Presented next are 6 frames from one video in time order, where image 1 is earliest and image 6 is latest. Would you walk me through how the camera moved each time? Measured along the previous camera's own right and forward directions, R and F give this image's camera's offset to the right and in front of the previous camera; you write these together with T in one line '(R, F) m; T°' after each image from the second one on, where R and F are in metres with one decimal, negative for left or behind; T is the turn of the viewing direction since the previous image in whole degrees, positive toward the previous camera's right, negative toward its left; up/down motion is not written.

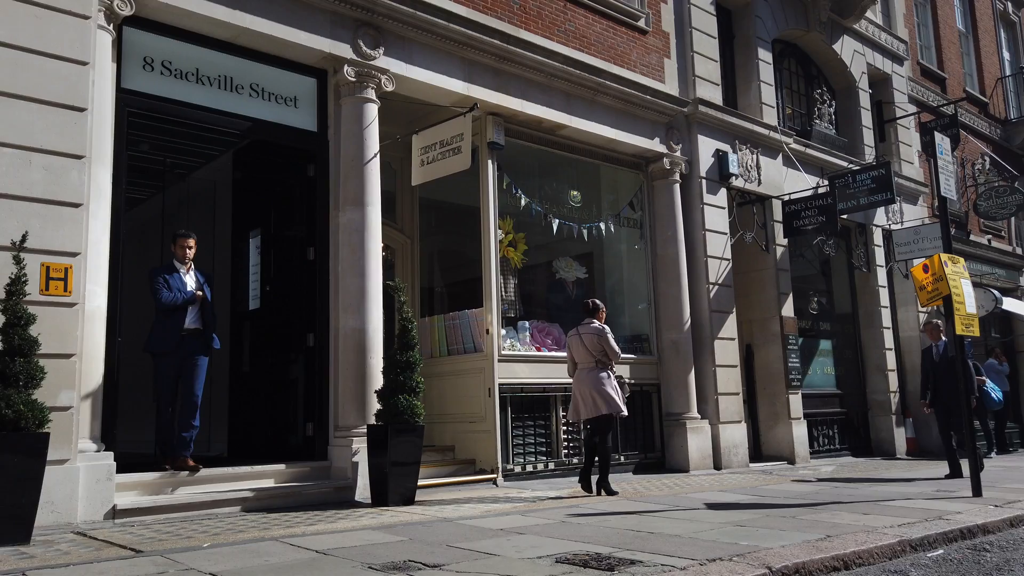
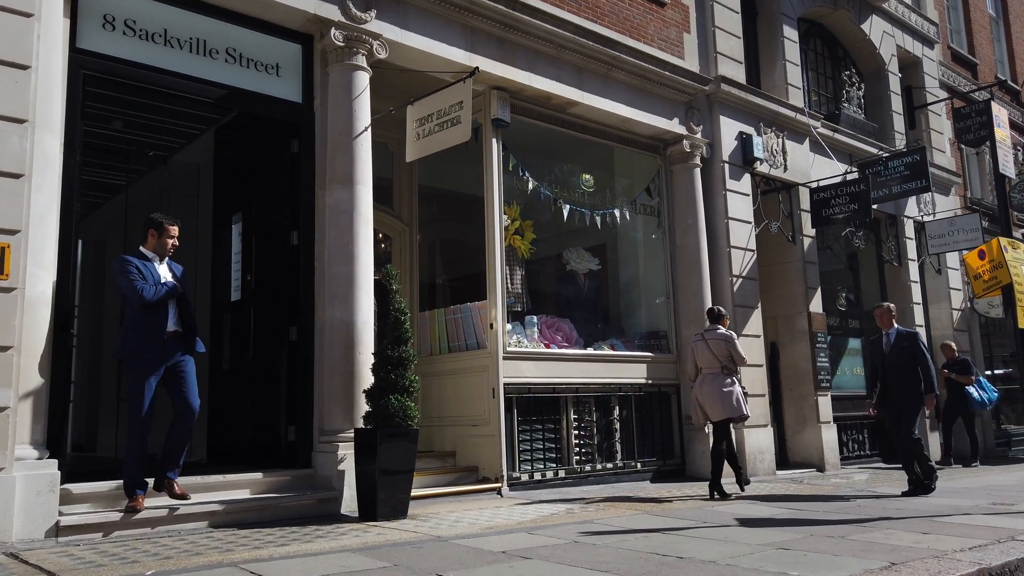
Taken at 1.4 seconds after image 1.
(0.0, +0.9) m; -1°
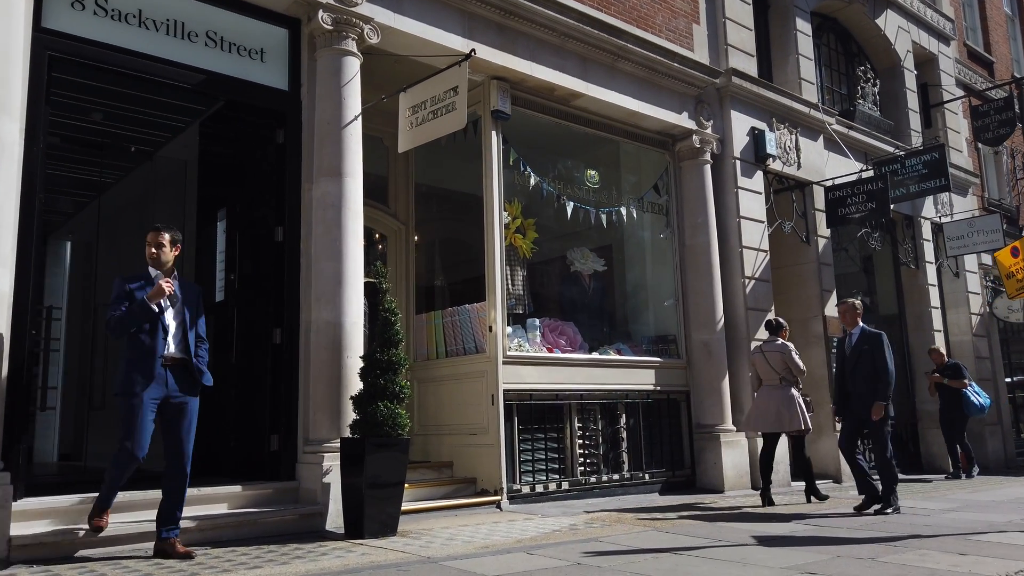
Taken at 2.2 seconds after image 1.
(+0.1, +0.5) m; 0°
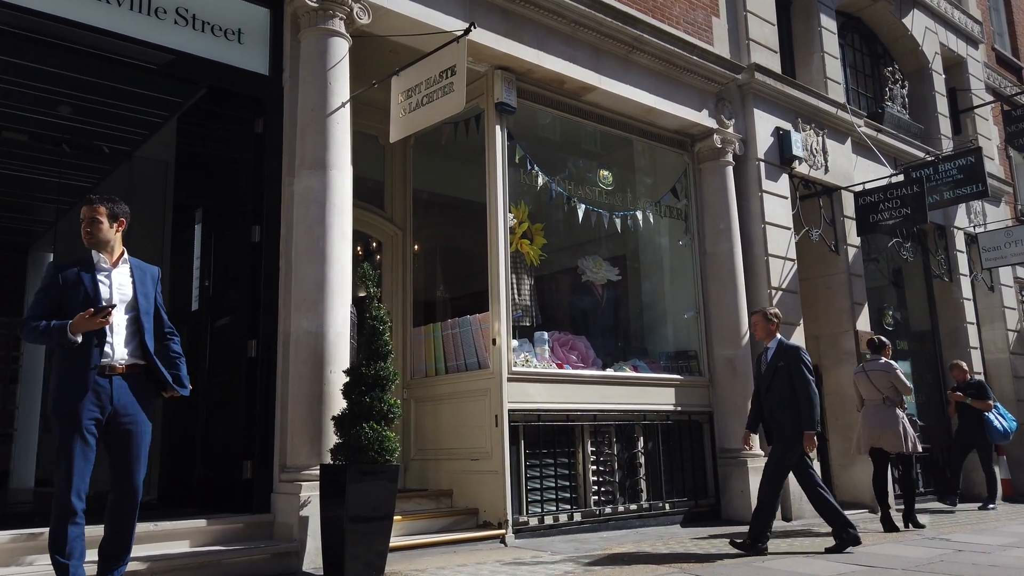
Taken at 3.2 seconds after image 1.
(0.0, +0.8) m; -1°
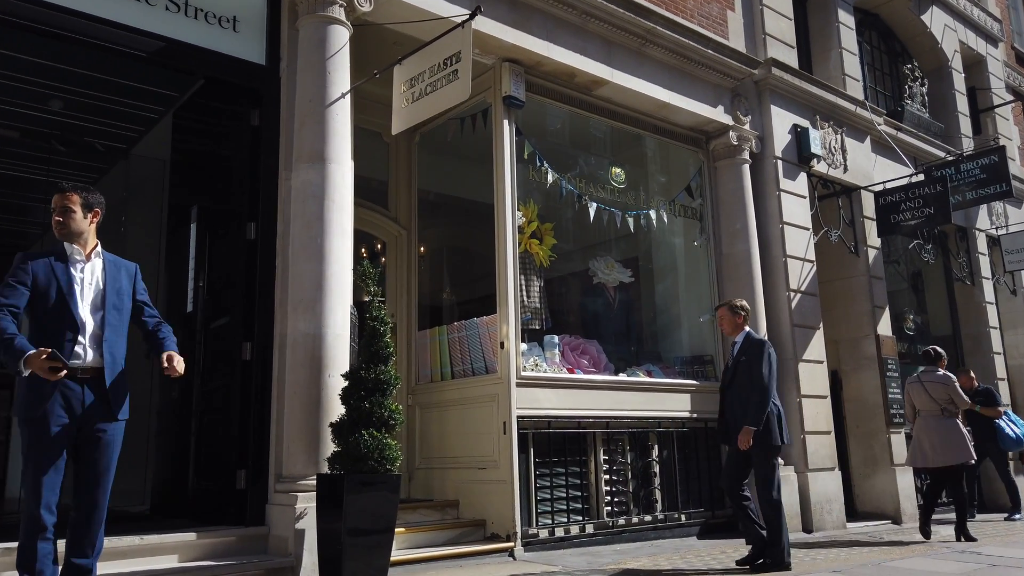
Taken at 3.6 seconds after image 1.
(0.0, +0.3) m; -1°
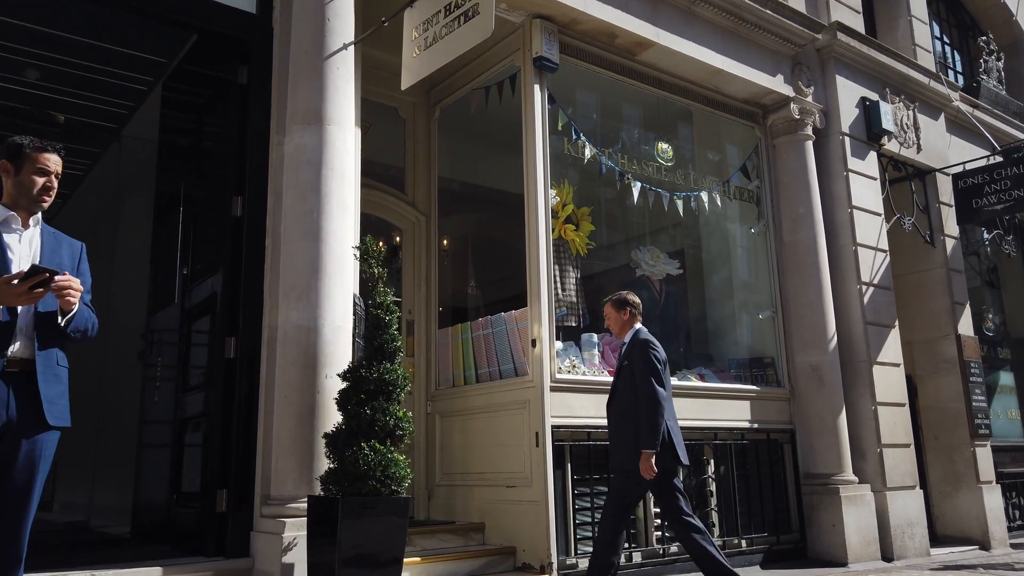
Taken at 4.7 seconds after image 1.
(0.0, +1.0) m; -2°
